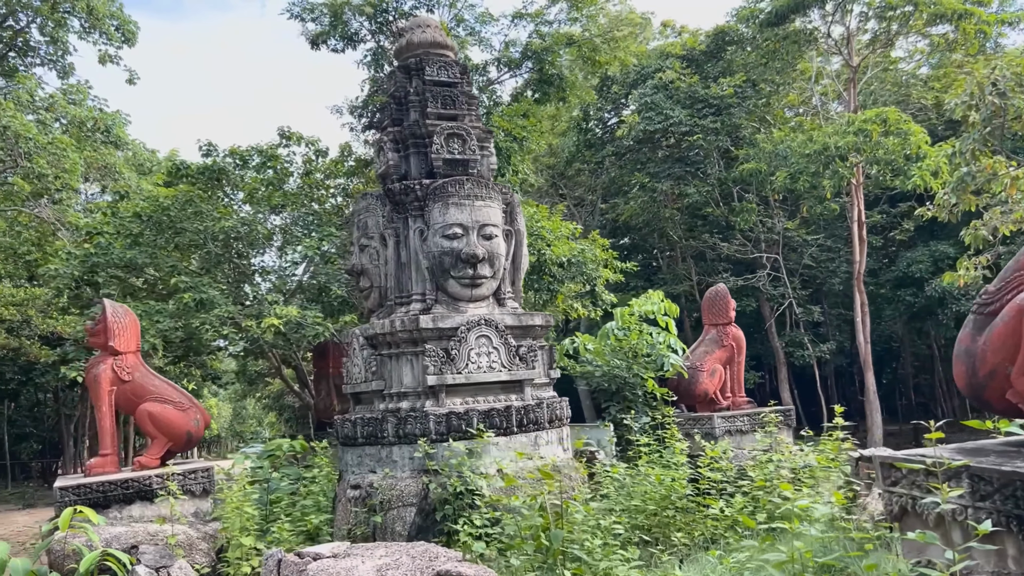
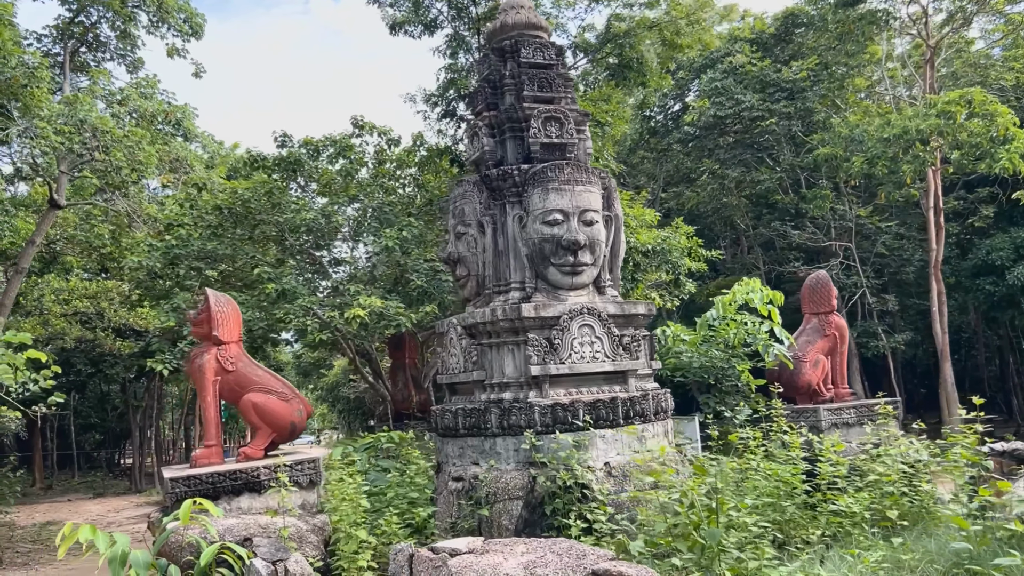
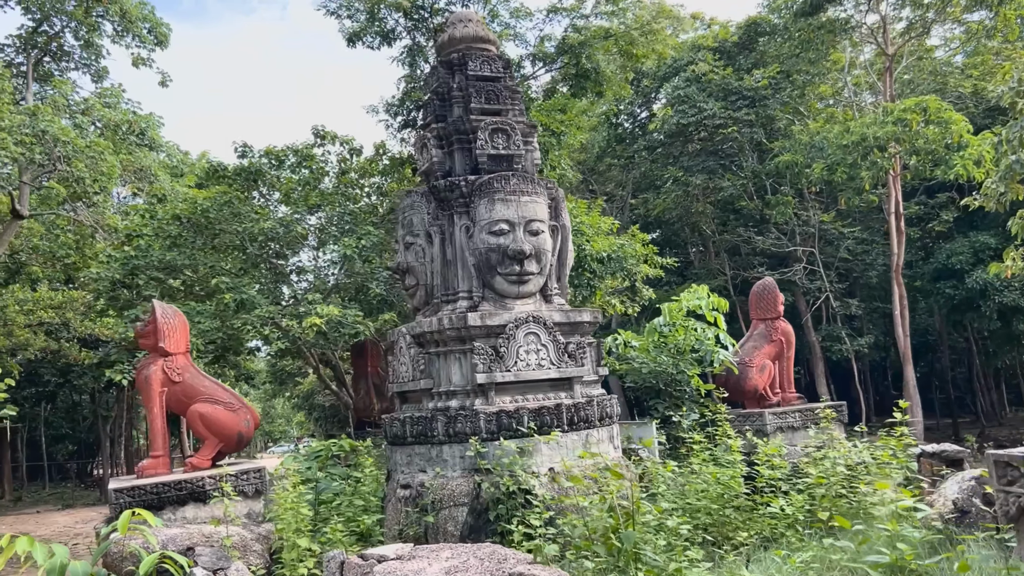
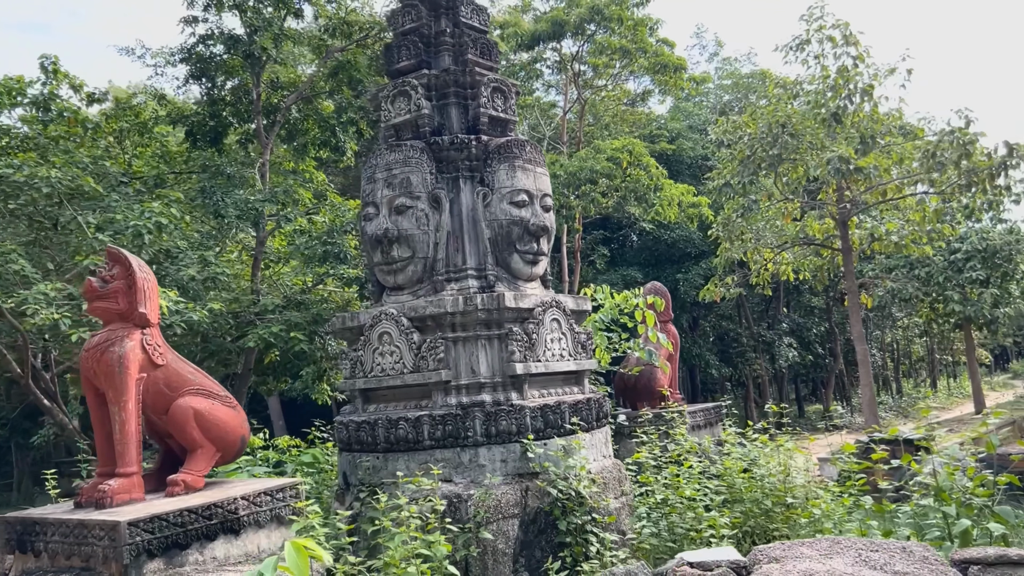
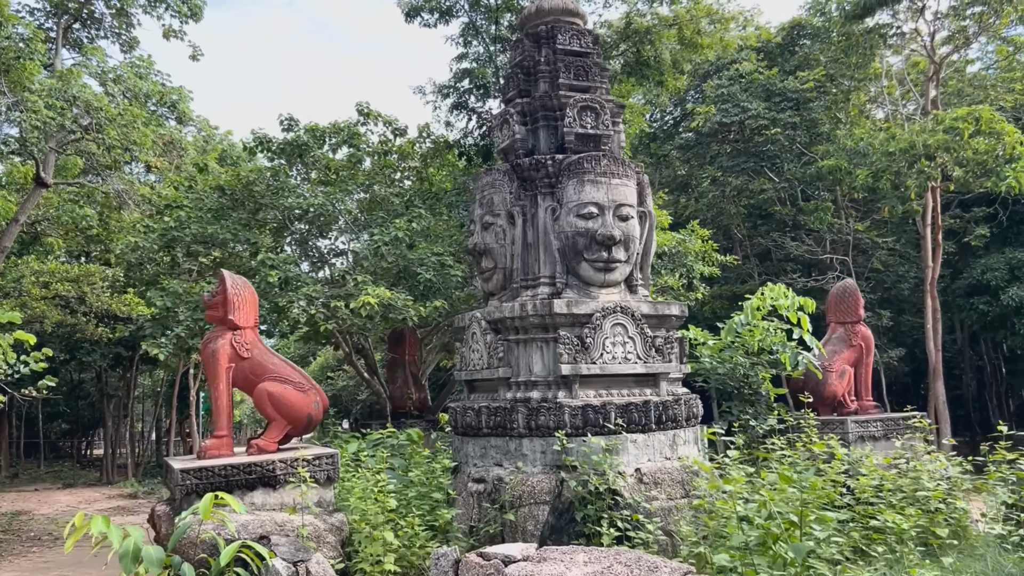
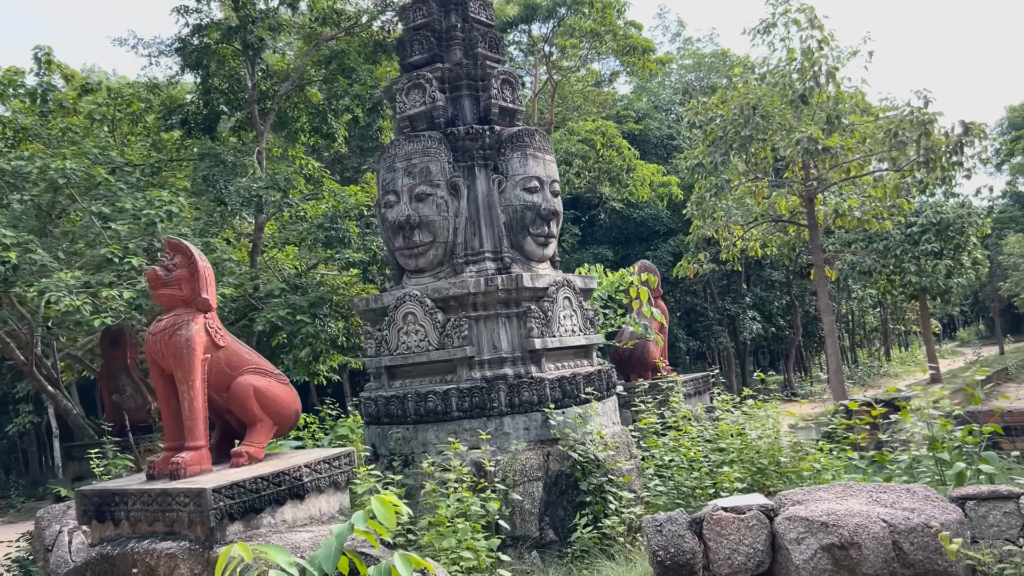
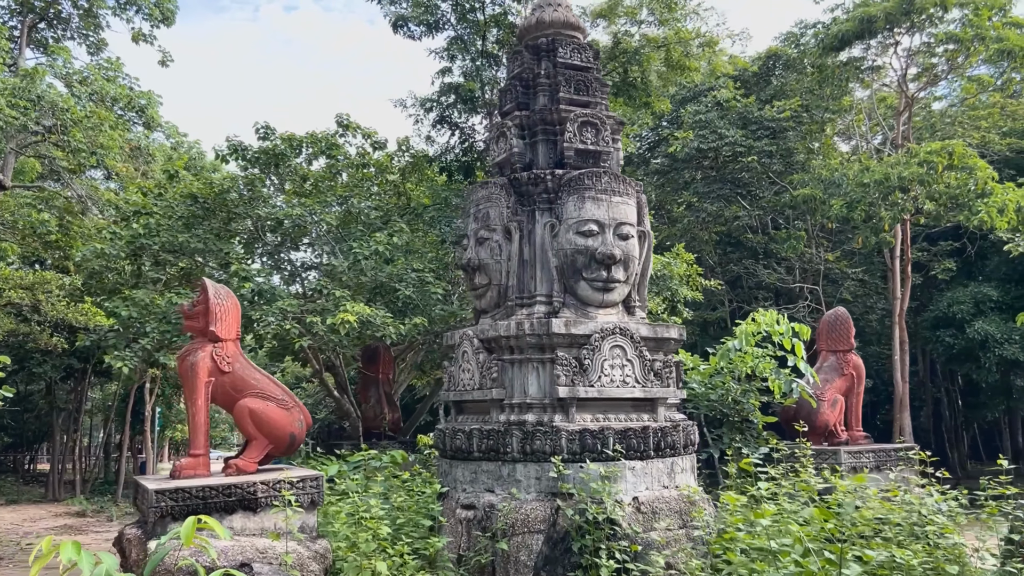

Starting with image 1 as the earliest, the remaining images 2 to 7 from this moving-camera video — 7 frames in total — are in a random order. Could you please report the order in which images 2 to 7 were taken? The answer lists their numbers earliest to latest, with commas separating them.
3, 2, 5, 7, 4, 6
